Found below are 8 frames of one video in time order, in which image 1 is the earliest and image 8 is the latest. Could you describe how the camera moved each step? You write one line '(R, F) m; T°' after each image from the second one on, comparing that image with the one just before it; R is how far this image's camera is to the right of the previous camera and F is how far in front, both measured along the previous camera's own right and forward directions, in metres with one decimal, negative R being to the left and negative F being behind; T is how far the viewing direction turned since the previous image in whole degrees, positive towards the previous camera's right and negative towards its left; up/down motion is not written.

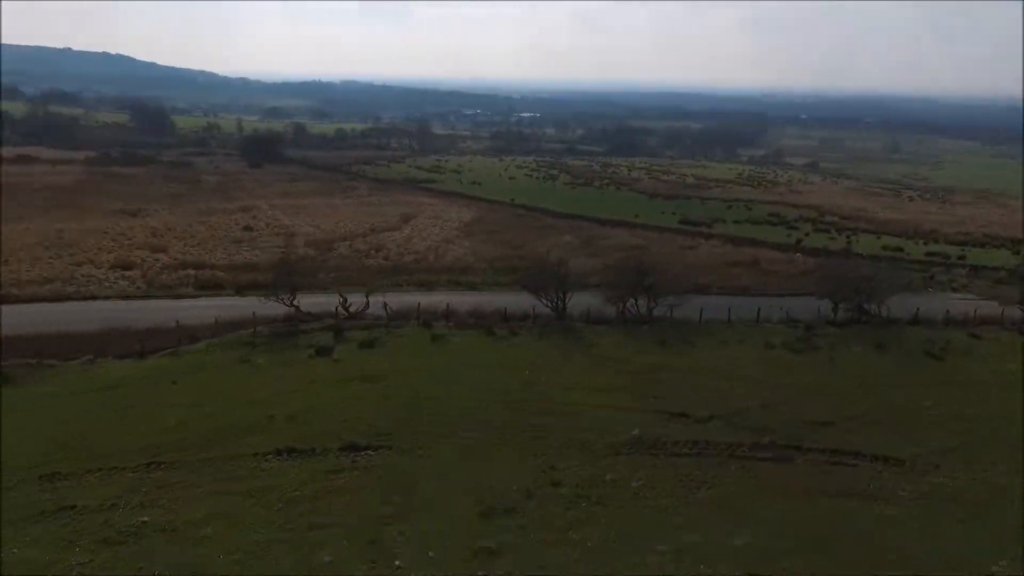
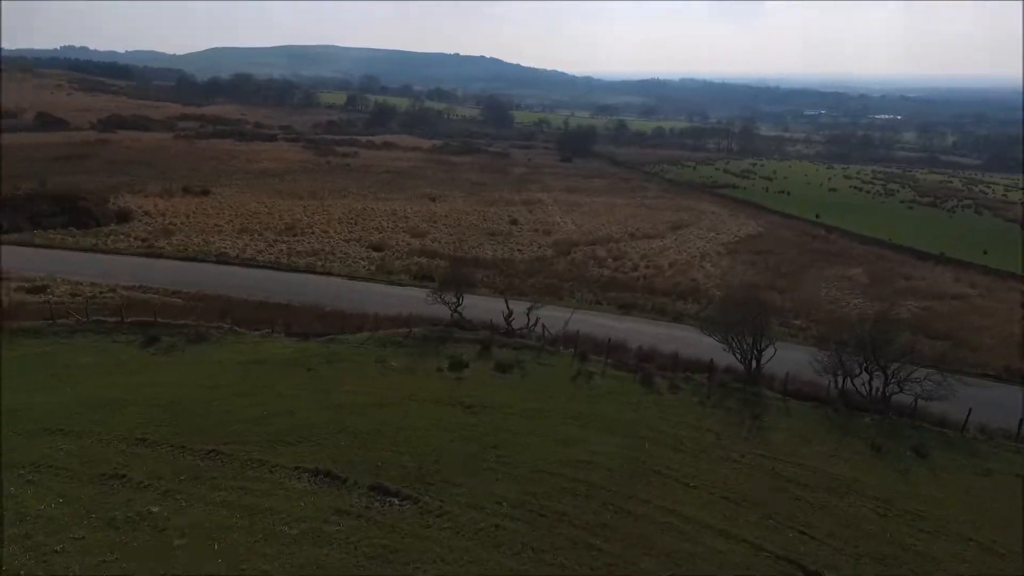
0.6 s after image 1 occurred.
(+3.8, +3.6) m; -28°
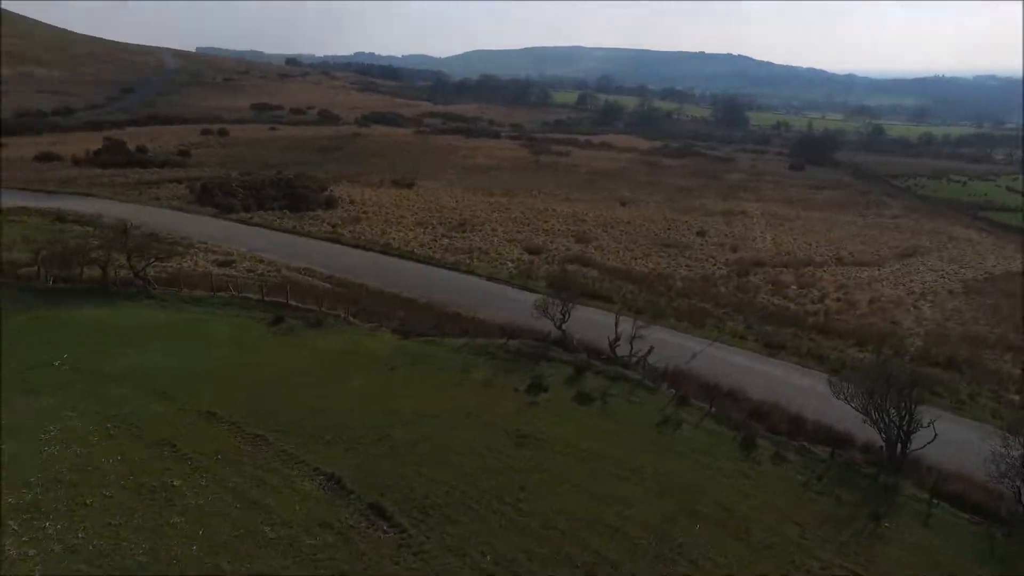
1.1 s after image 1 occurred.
(+3.3, +1.8) m; -20°
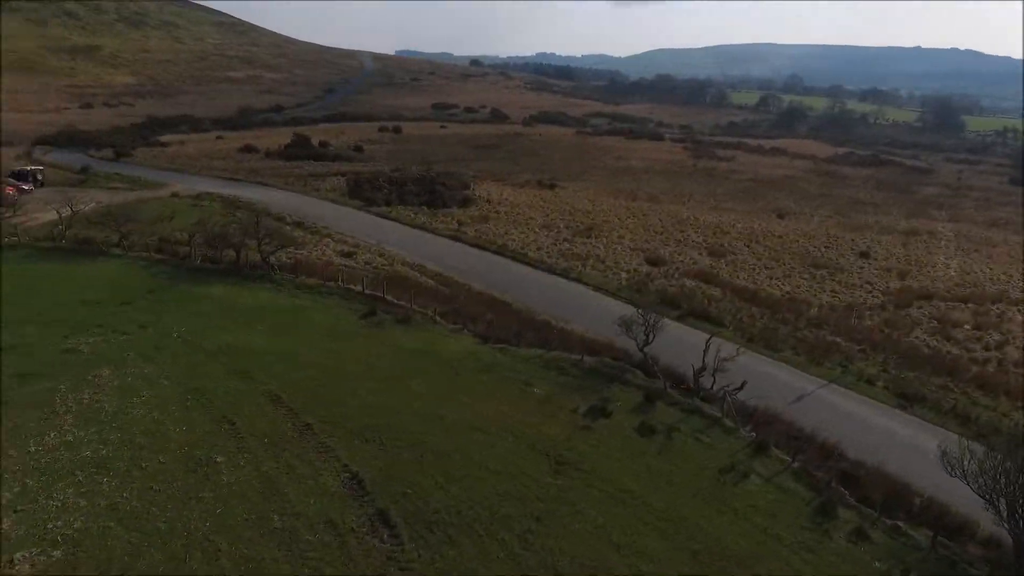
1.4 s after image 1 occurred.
(+2.4, +0.9) m; -15°
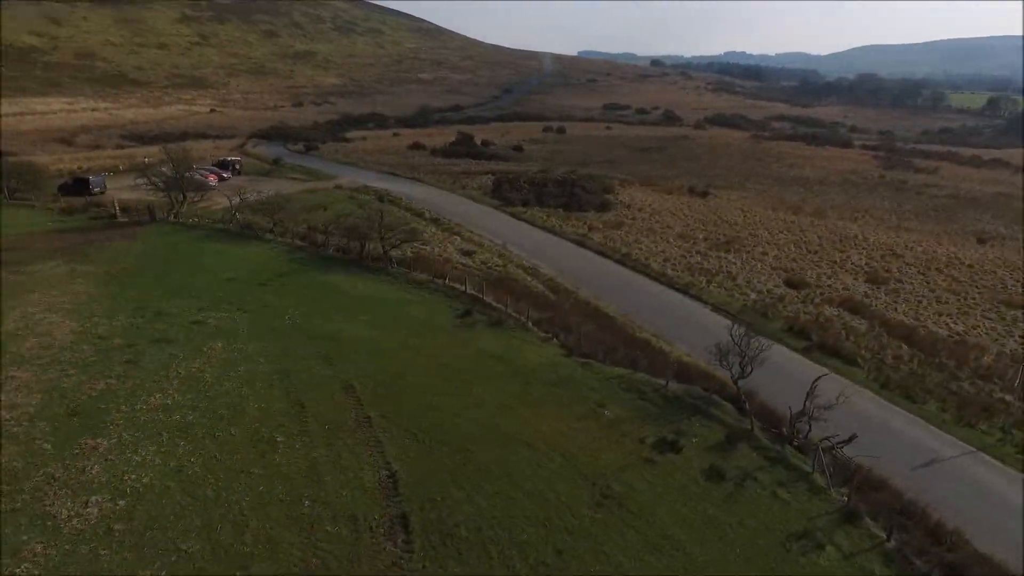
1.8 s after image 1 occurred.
(+2.2, +0.8) m; -15°
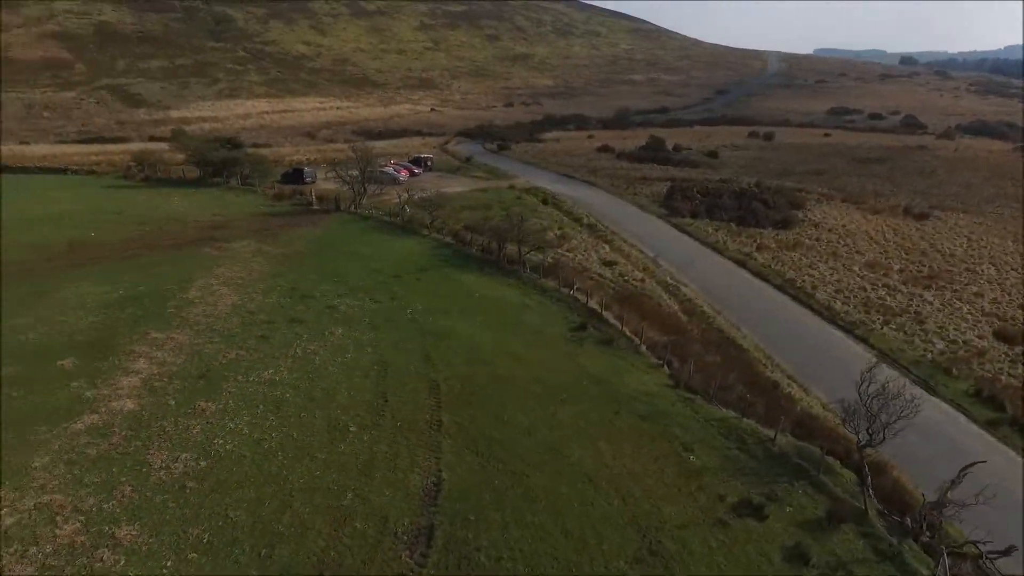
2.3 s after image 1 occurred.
(+2.6, +1.0) m; -18°
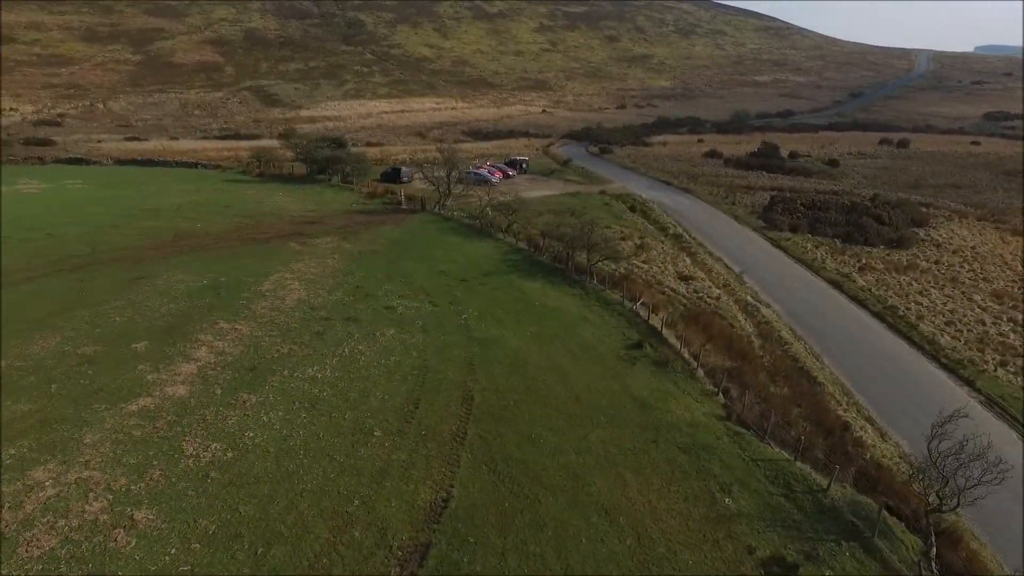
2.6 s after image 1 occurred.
(+1.7, +0.7) m; -10°
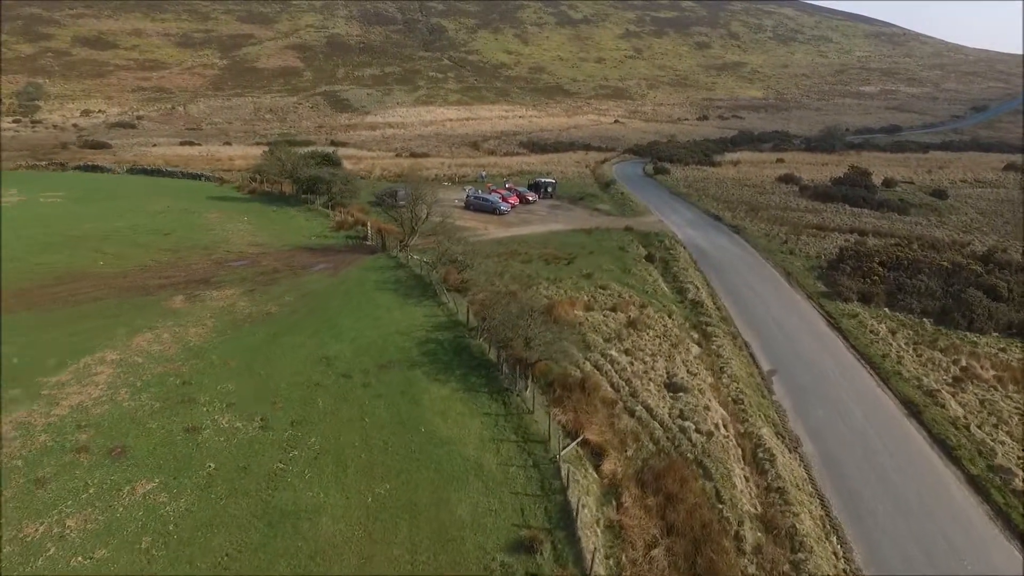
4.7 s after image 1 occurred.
(+5.0, +8.1) m; -8°
